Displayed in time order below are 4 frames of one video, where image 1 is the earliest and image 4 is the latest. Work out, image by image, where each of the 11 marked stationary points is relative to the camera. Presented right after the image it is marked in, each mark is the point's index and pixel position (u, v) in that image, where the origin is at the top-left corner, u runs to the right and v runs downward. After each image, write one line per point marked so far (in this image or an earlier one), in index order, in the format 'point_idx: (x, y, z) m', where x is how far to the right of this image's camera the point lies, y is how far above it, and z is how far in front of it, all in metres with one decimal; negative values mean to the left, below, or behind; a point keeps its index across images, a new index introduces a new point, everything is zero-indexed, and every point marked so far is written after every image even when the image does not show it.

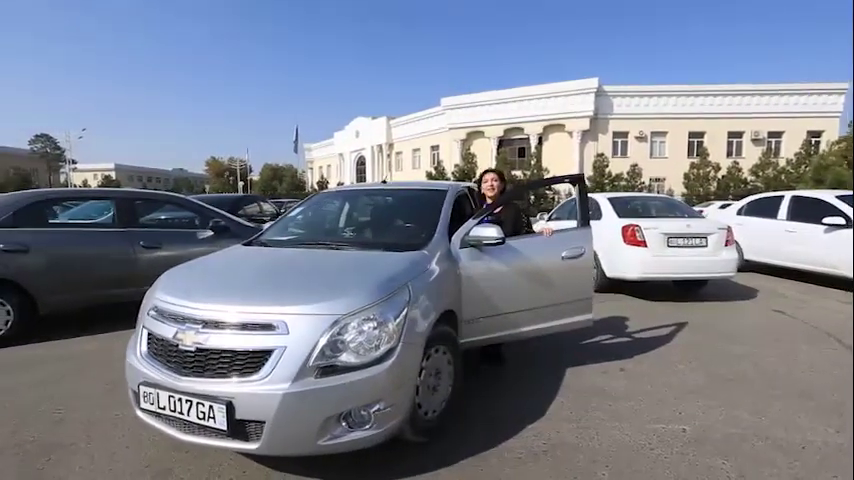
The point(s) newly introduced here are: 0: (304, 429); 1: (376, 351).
0: (-0.6, -0.9, +2.7) m
1: (-0.3, -0.6, +2.8) m
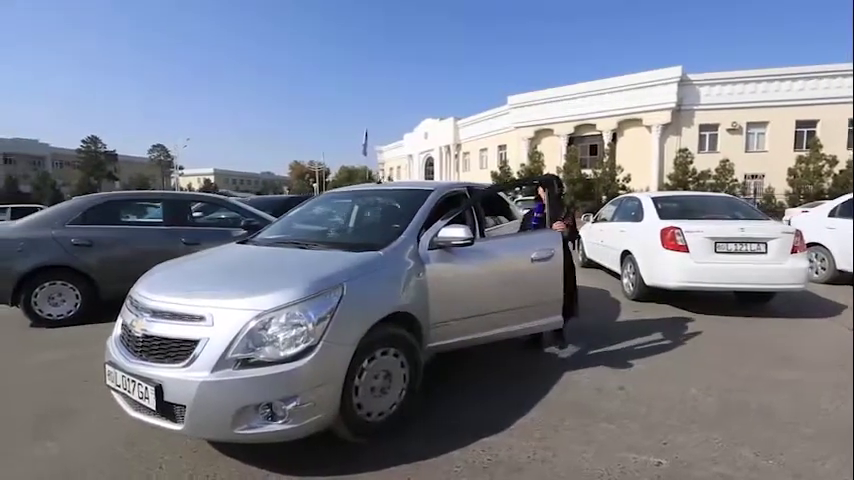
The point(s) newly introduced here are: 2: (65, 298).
0: (-1.1, -0.9, +2.8) m
1: (-0.7, -0.6, +2.9) m
2: (-3.7, -0.6, +5.4) m
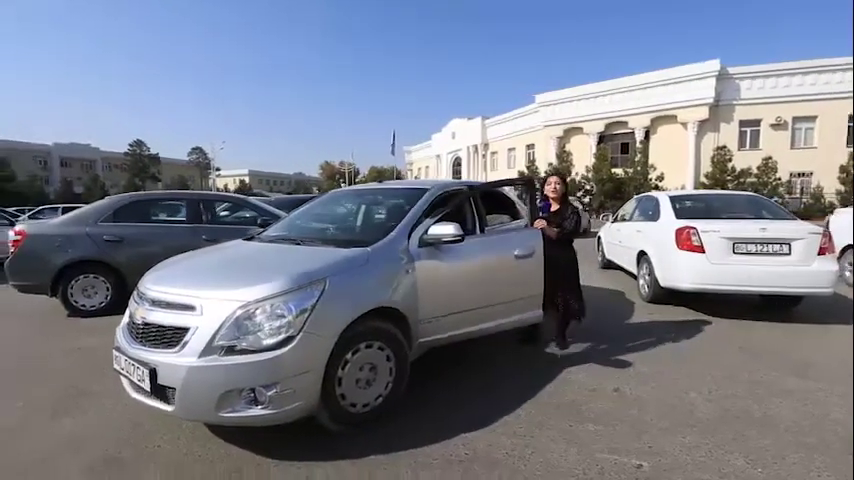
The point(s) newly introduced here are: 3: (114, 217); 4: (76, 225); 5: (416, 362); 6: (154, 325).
0: (-1.2, -0.9, +2.9) m
1: (-0.8, -0.5, +3.0) m
2: (-3.6, -0.5, +5.7) m
3: (-3.5, +0.3, +5.9) m
4: (-3.8, +0.2, +5.7) m
5: (-0.1, -1.0, +4.3) m
6: (-1.6, -0.5, +3.1) m
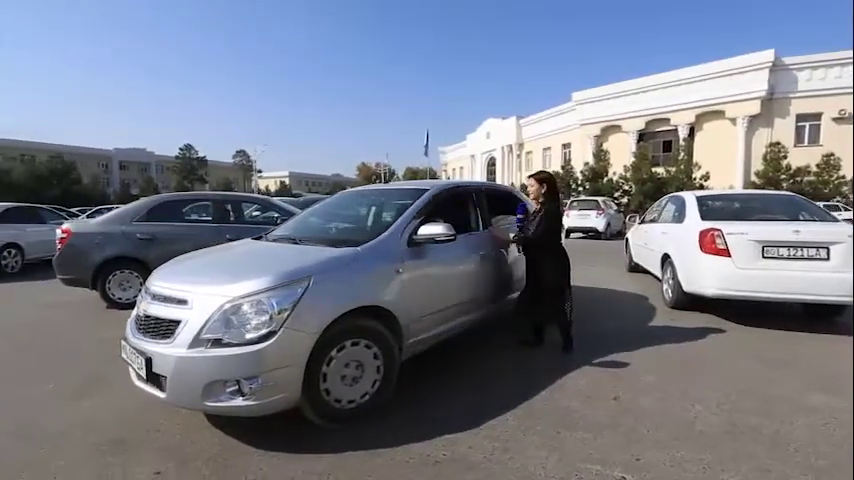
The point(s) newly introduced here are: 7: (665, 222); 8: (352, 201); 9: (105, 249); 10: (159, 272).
0: (-1.3, -0.9, +3.0) m
1: (-1.0, -0.5, +3.0) m
2: (-3.4, -0.5, +6.1) m
3: (-3.3, +0.3, +6.2) m
4: (-3.6, +0.2, +6.0) m
5: (-0.1, -1.0, +4.2) m
6: (-1.7, -0.5, +3.3) m
7: (+2.6, +0.2, +5.7) m
8: (-0.7, +0.4, +4.8) m
9: (-3.6, -0.1, +5.9) m
10: (-2.0, -0.2, +3.9) m
